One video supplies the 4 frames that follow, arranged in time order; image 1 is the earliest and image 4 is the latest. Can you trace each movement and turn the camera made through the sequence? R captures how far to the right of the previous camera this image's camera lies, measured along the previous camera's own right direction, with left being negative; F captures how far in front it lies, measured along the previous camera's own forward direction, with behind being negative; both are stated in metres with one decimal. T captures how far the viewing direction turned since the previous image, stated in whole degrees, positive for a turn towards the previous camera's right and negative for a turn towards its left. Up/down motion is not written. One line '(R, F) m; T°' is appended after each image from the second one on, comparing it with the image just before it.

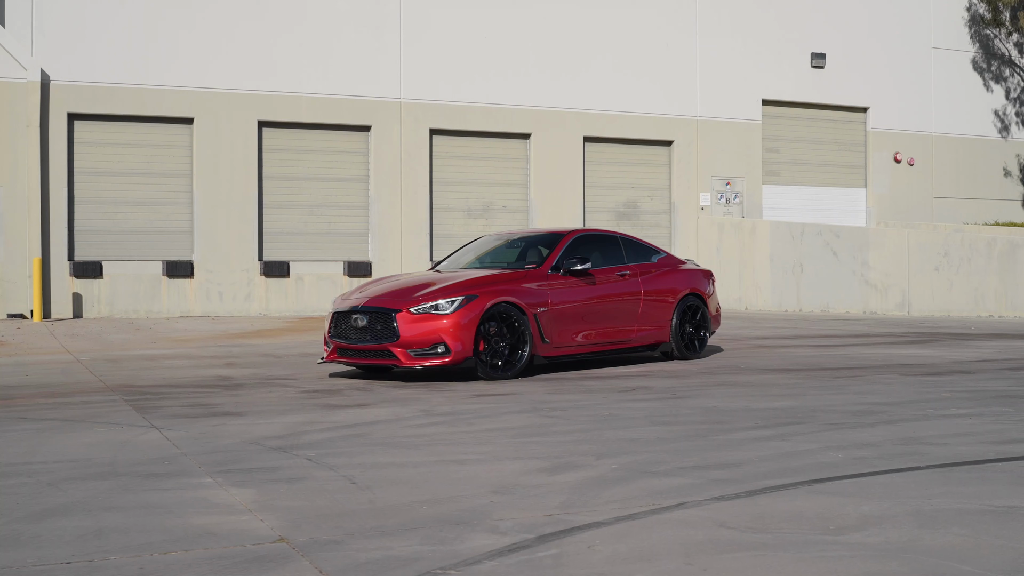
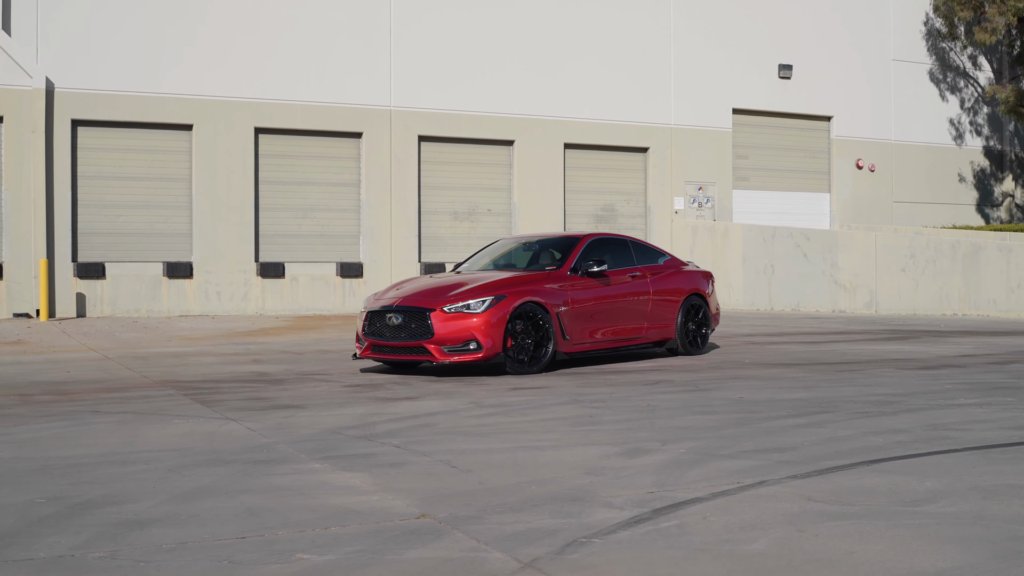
(-1.0, -0.5) m; +4°
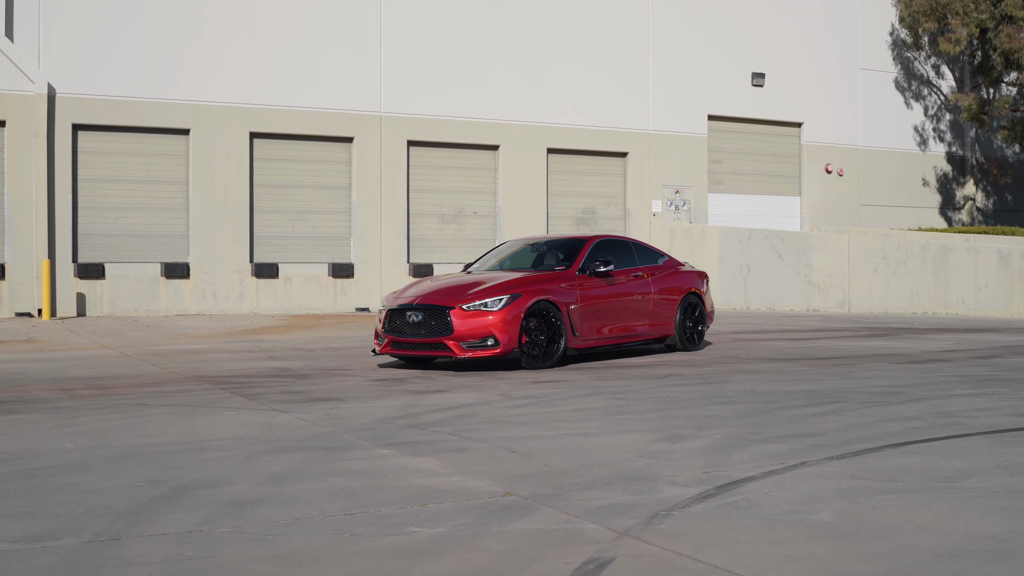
(-0.7, -0.4) m; +3°
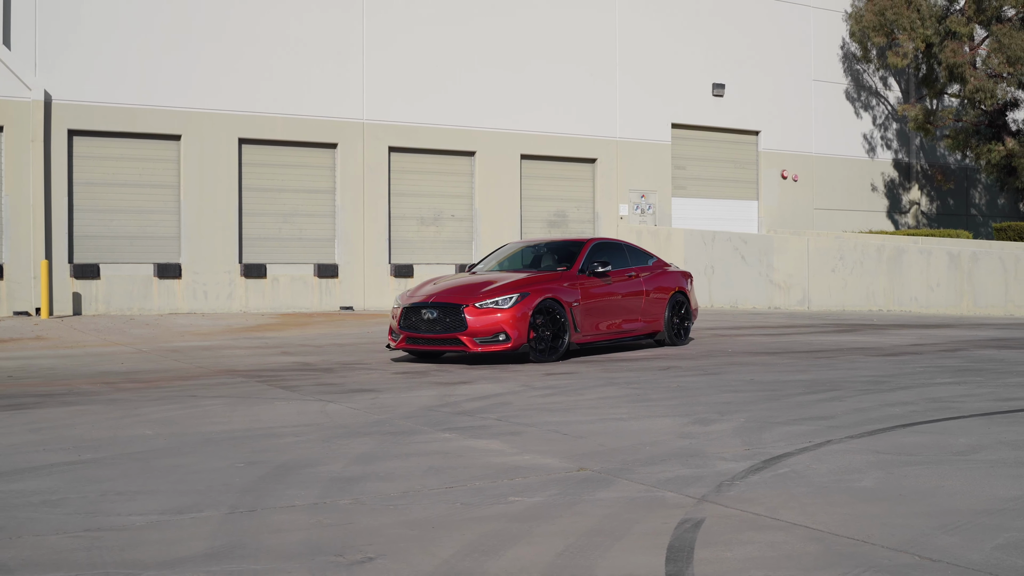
(-0.9, -0.6) m; +4°
